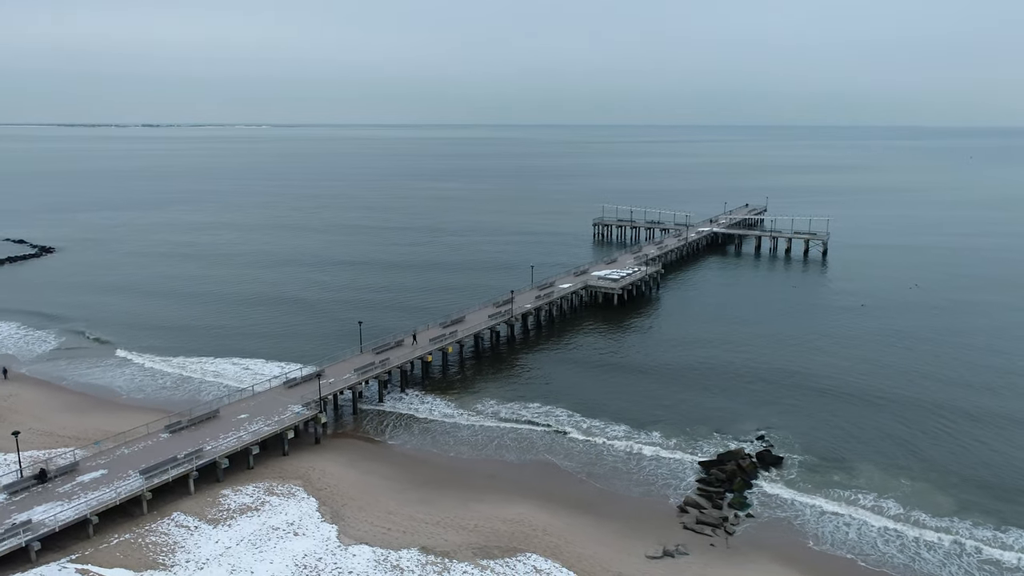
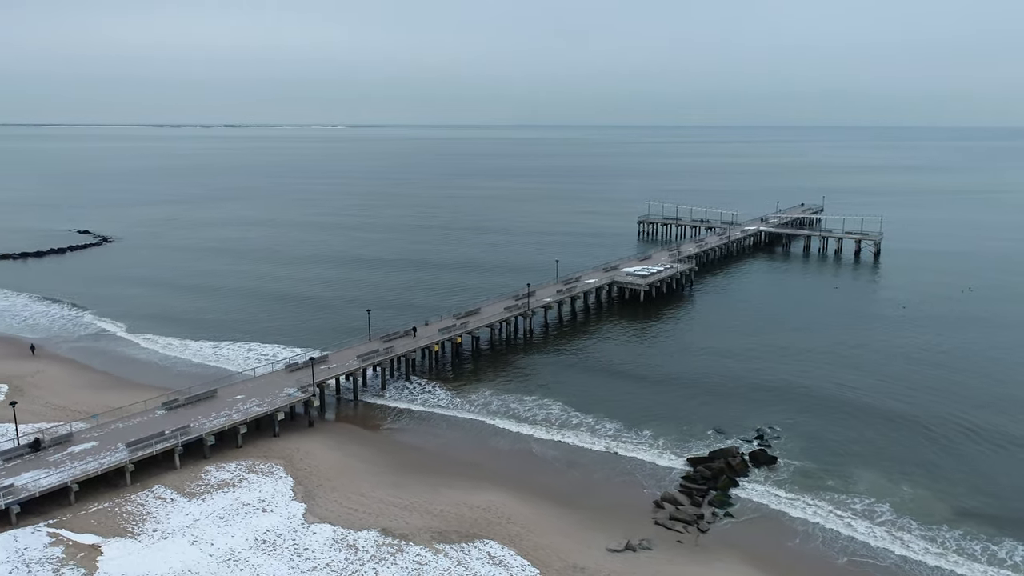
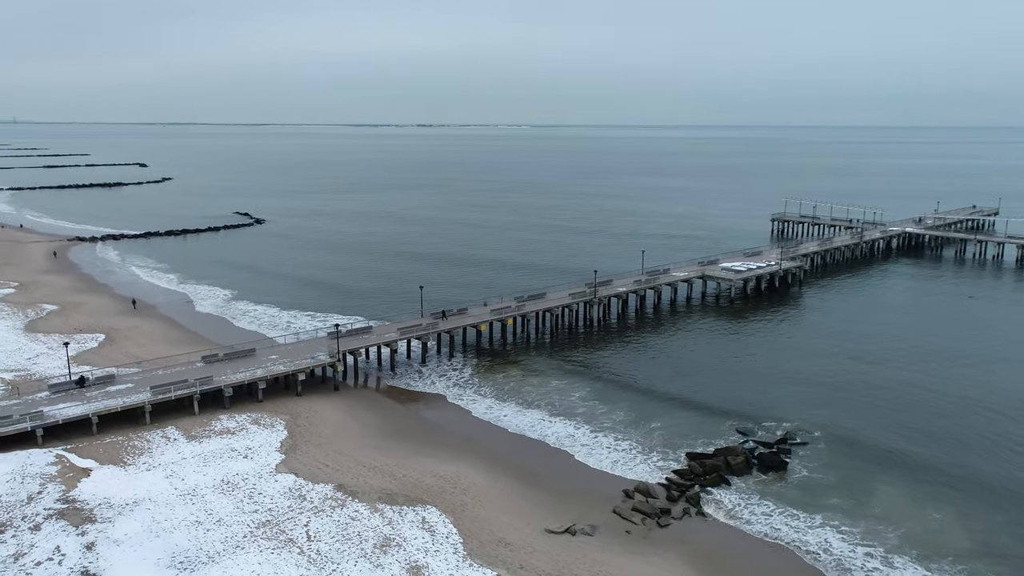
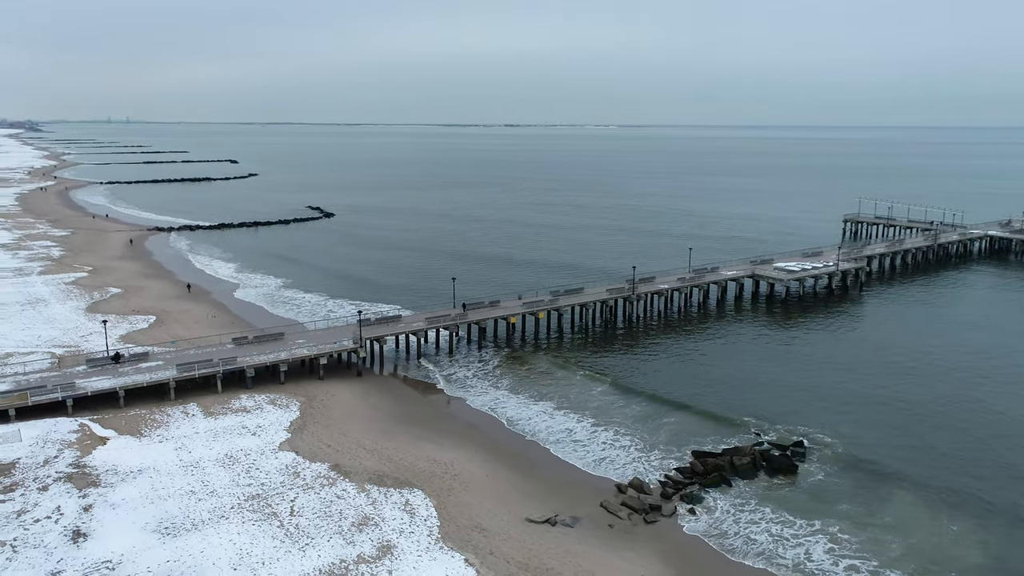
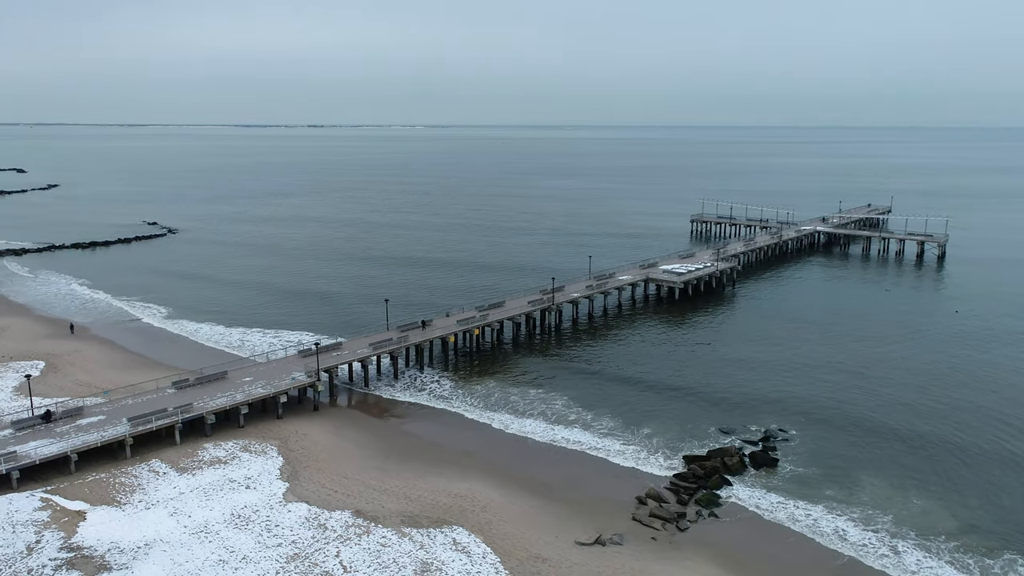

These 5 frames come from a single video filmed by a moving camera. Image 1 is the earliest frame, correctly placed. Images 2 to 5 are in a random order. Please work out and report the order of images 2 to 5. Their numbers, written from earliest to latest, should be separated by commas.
2, 5, 3, 4
